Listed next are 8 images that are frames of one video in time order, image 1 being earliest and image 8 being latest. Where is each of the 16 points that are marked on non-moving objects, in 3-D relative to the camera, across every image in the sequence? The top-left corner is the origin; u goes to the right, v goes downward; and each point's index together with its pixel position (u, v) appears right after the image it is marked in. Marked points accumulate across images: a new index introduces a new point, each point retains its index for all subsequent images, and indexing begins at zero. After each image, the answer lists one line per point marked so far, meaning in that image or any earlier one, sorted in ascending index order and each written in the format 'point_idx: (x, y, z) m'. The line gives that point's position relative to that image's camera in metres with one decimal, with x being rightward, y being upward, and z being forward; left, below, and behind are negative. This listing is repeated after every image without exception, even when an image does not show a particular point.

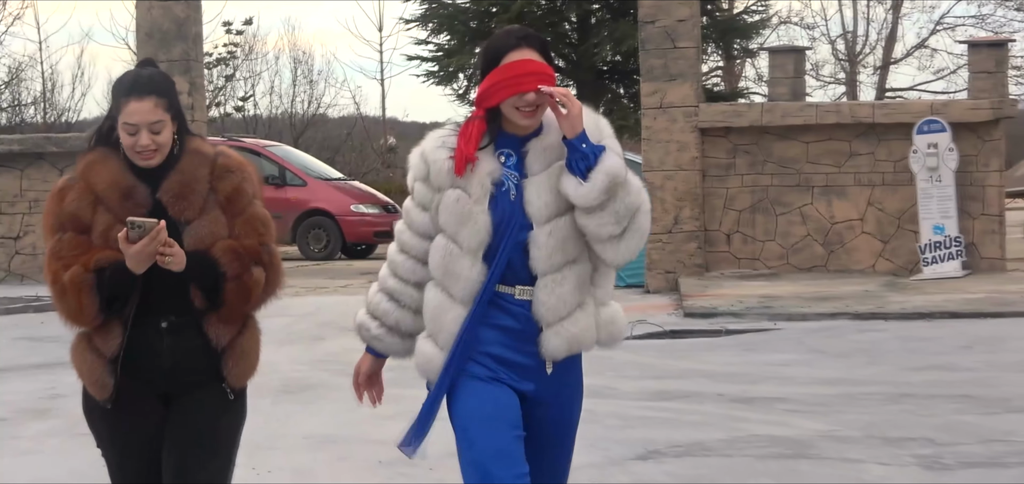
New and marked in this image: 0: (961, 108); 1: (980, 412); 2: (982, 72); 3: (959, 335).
0: (+2.8, +0.8, +13.8) m
1: (+1.6, -0.6, +7.3) m
2: (+3.1, +1.1, +14.1) m
3: (+1.7, -0.4, +8.5) m
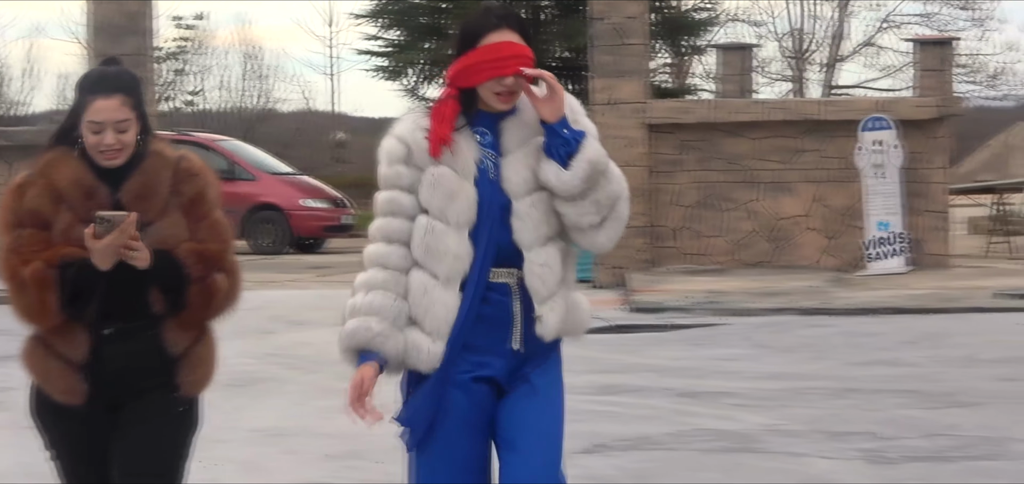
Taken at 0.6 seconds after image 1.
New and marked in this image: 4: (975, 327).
0: (+2.5, +0.9, +13.9) m
1: (+1.4, -0.6, +7.4) m
2: (+2.7, +1.1, +14.2) m
3: (+1.5, -0.3, +8.6) m
4: (+1.8, -0.3, +8.5) m
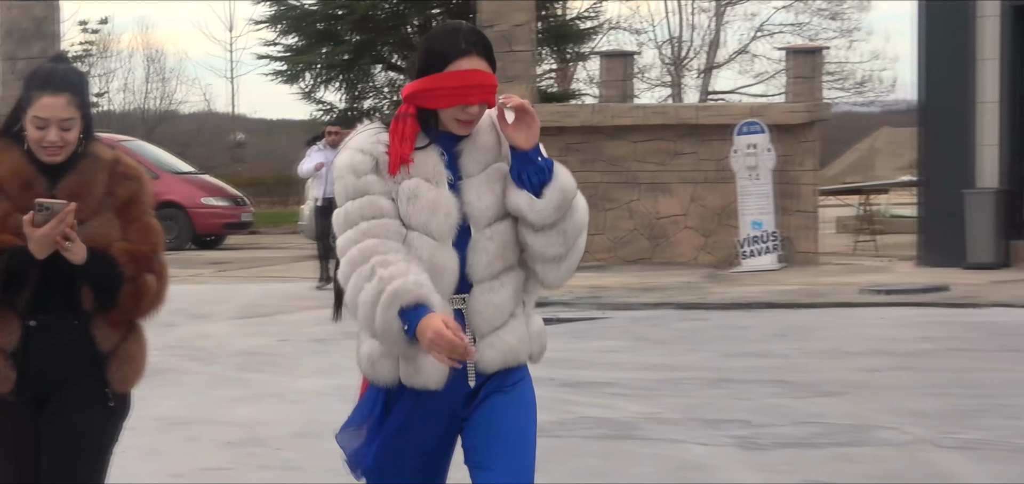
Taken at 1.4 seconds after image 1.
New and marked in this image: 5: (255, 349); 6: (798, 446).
0: (+1.7, +0.9, +14.4) m
1: (+1.0, -0.6, +7.9) m
2: (+1.9, +1.1, +14.7) m
3: (+1.1, -0.3, +9.0) m
4: (+1.4, -0.3, +9.0) m
5: (-1.0, -0.4, +8.5) m
6: (+1.0, -0.7, +7.2) m
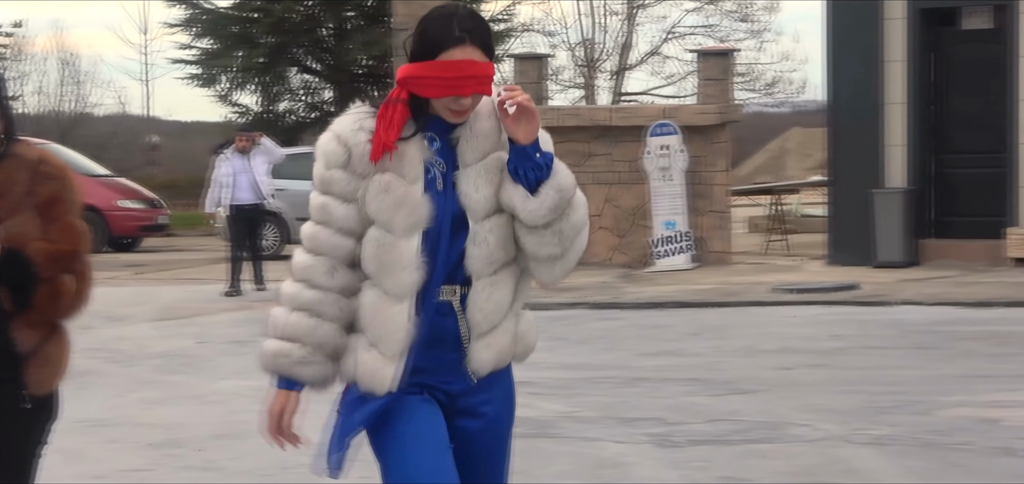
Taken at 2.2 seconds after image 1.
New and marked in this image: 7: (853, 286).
0: (+1.1, +0.9, +14.6) m
1: (+0.7, -0.6, +8.0) m
2: (+1.3, +1.1, +14.8) m
3: (+0.7, -0.3, +9.1) m
4: (+1.0, -0.3, +9.1) m
5: (-1.3, -0.4, +8.5) m
6: (+0.7, -0.7, +7.3) m
7: (+1.5, -0.2, +9.6) m
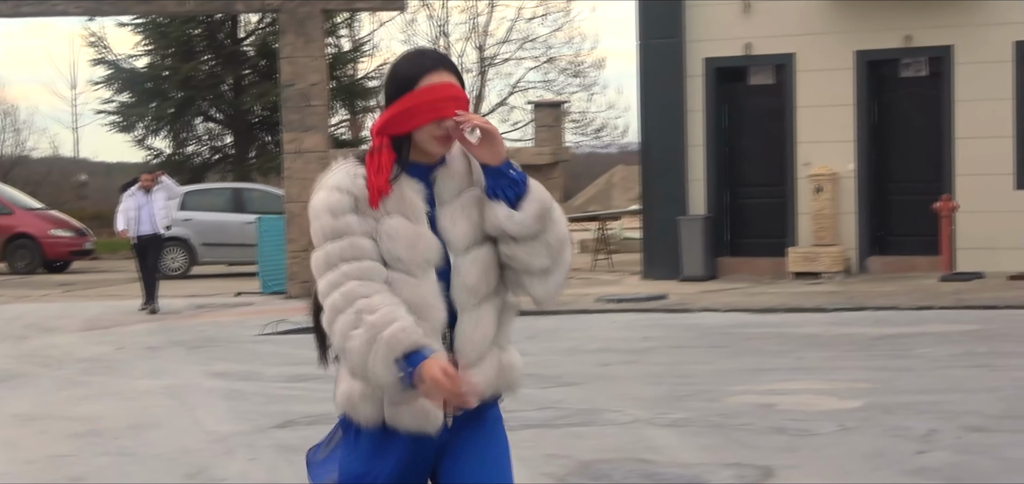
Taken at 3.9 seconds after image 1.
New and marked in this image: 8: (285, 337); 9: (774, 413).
0: (+0.3, +0.8, +16.3) m
1: (+0.1, -0.6, +9.7) m
2: (+0.5, +1.0, +16.6) m
3: (+0.1, -0.4, +10.9) m
4: (+0.4, -0.4, +10.9) m
5: (-2.0, -0.5, +10.2) m
6: (+0.1, -0.8, +9.0) m
7: (+0.9, -0.3, +11.4) m
8: (-1.1, -0.5, +10.5) m
9: (+1.1, -0.7, +8.9) m
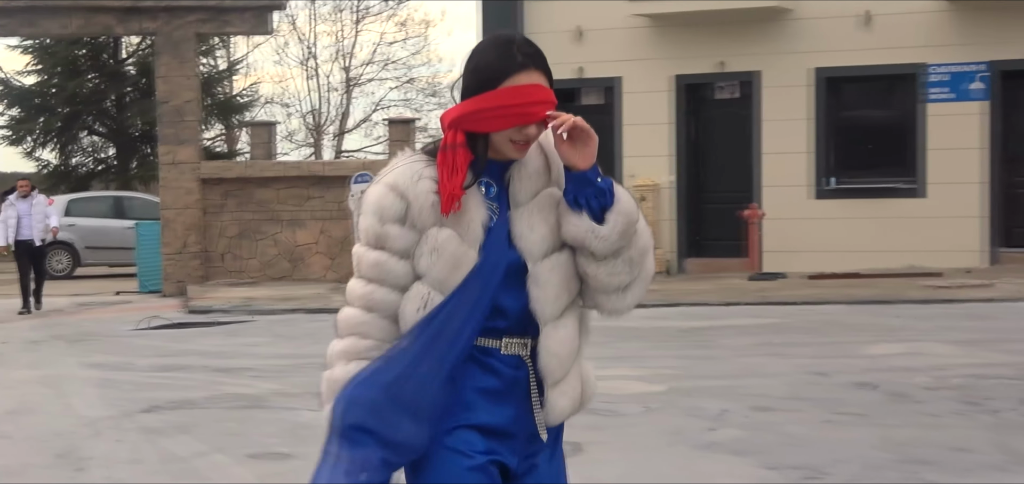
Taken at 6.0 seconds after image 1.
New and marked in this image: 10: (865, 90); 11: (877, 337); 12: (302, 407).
0: (-0.6, +0.7, +17.4) m
1: (-0.6, -0.7, +10.7) m
2: (-0.4, +0.9, +17.7) m
3: (-0.7, -0.5, +11.9) m
4: (-0.4, -0.4, +11.9) m
5: (-2.7, -0.6, +11.2) m
6: (-0.6, -0.8, +10.0) m
7: (+0.1, -0.3, +12.4) m
8: (-1.9, -0.5, +11.5) m
9: (+0.3, -0.7, +10.0) m
10: (+2.8, +1.3, +18.1) m
11: (+1.7, -0.5, +10.3) m
12: (-1.0, -0.8, +10.1) m
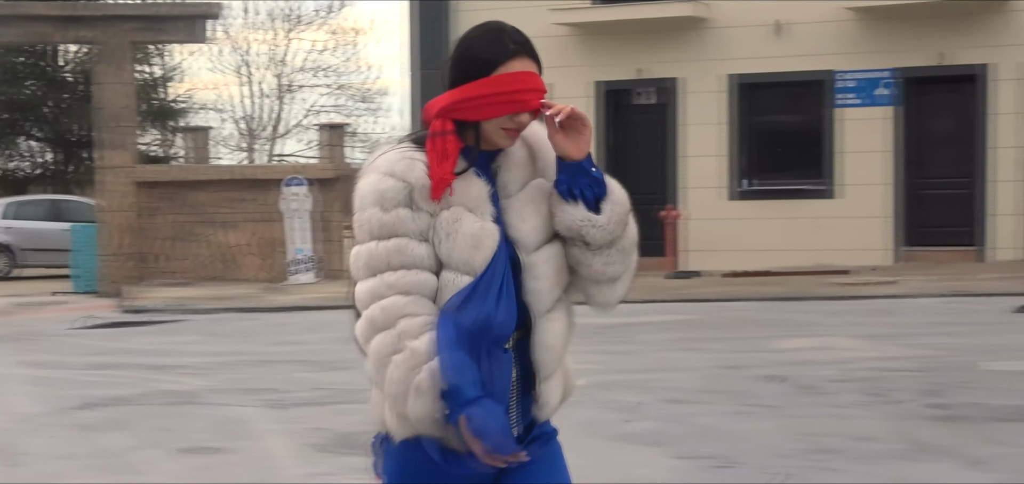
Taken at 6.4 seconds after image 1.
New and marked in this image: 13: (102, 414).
0: (-1.1, +0.7, +17.7) m
1: (-1.0, -0.7, +11.0) m
2: (-0.9, +0.9, +18.0) m
3: (-1.1, -0.5, +12.2) m
4: (-0.8, -0.4, +12.2) m
5: (-3.1, -0.6, +11.4) m
6: (-1.0, -0.8, +10.4) m
7: (-0.3, -0.3, +12.7) m
8: (-2.3, -0.5, +11.8) m
9: (0.0, -0.7, +10.3) m
10: (+2.3, +1.2, +18.5) m
11: (+1.4, -0.5, +10.6) m
12: (-1.3, -0.8, +10.4) m
13: (-1.9, -0.8, +10.0) m
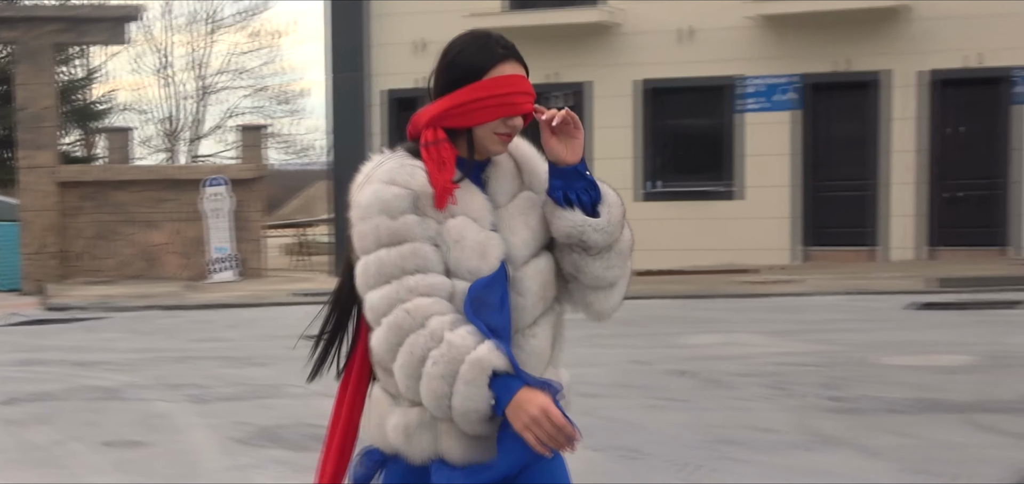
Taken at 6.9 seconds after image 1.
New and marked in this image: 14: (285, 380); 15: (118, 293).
0: (-1.8, +0.7, +17.9) m
1: (-1.4, -0.7, +11.3) m
2: (-1.6, +0.9, +18.2) m
3: (-1.6, -0.5, +12.5) m
4: (-1.3, -0.4, +12.5) m
5: (-3.5, -0.6, +11.6) m
6: (-1.4, -0.8, +10.6) m
7: (-0.8, -0.3, +13.0) m
8: (-2.7, -0.5, +12.0) m
9: (-0.4, -0.7, +10.6) m
10: (+1.5, +1.2, +18.8) m
11: (+0.9, -0.4, +11.0) m
12: (-1.8, -0.8, +10.6) m
13: (-2.3, -0.8, +10.2) m
14: (-1.2, -0.7, +10.9) m
15: (-2.3, -0.4, +13.6) m
